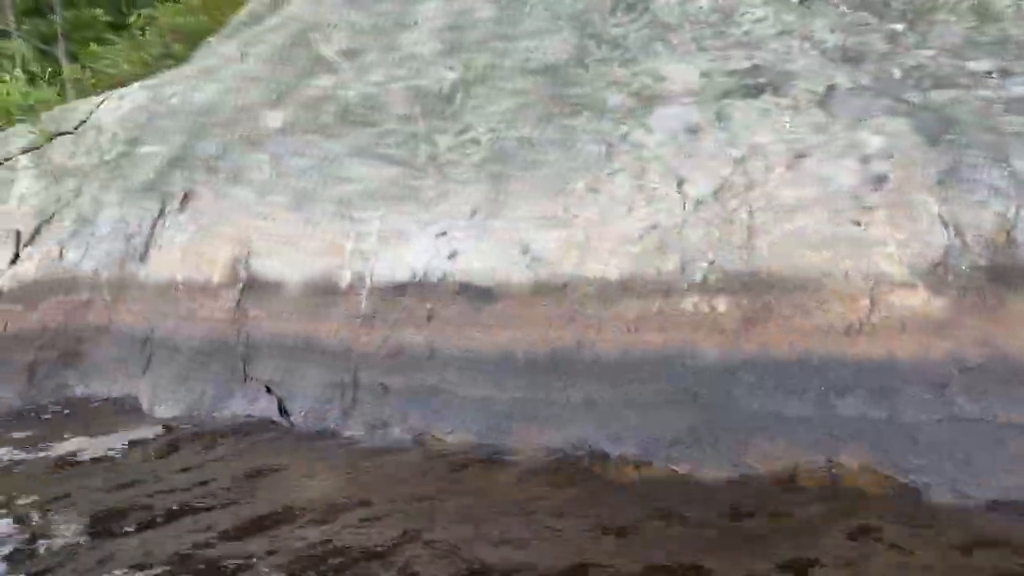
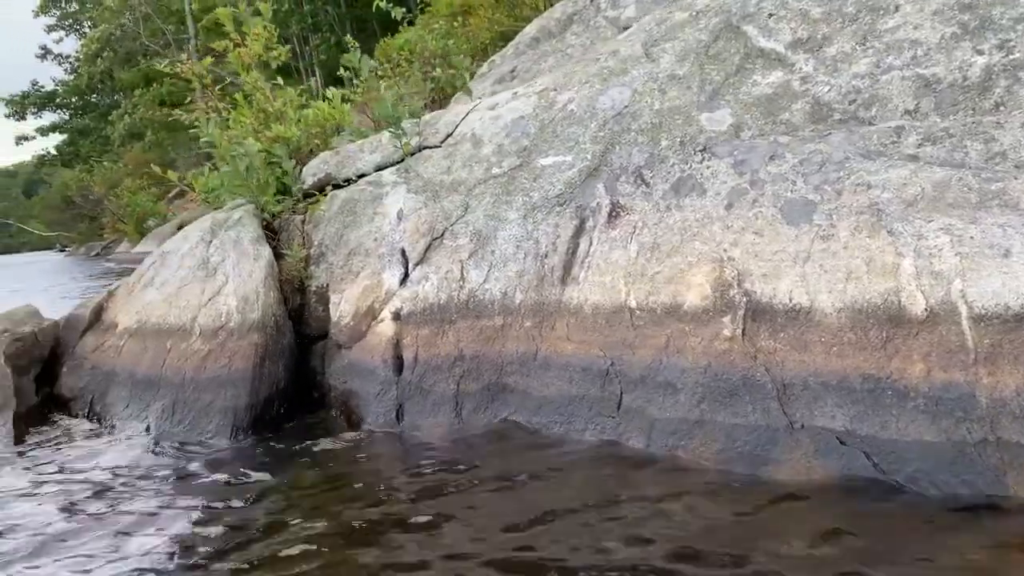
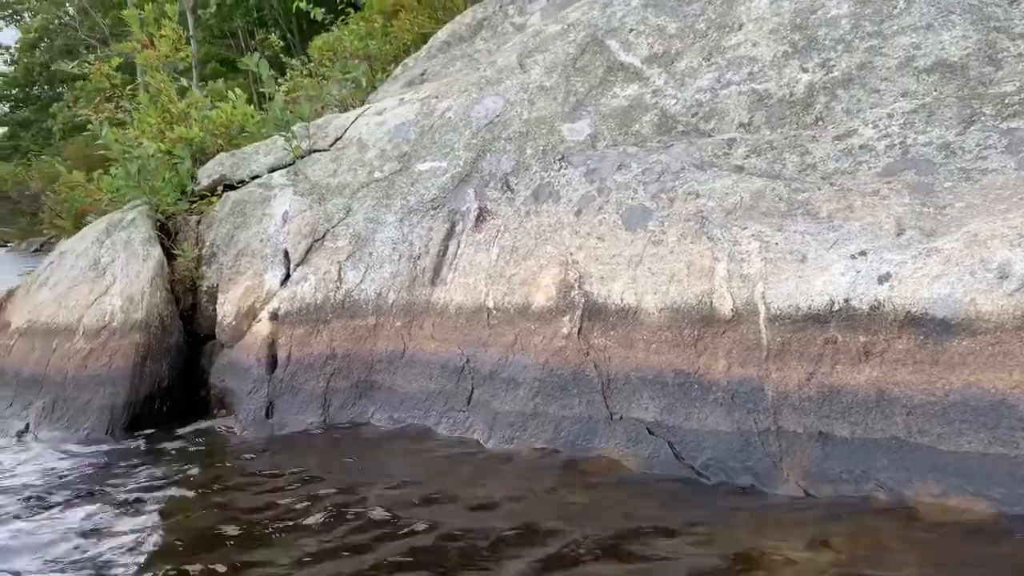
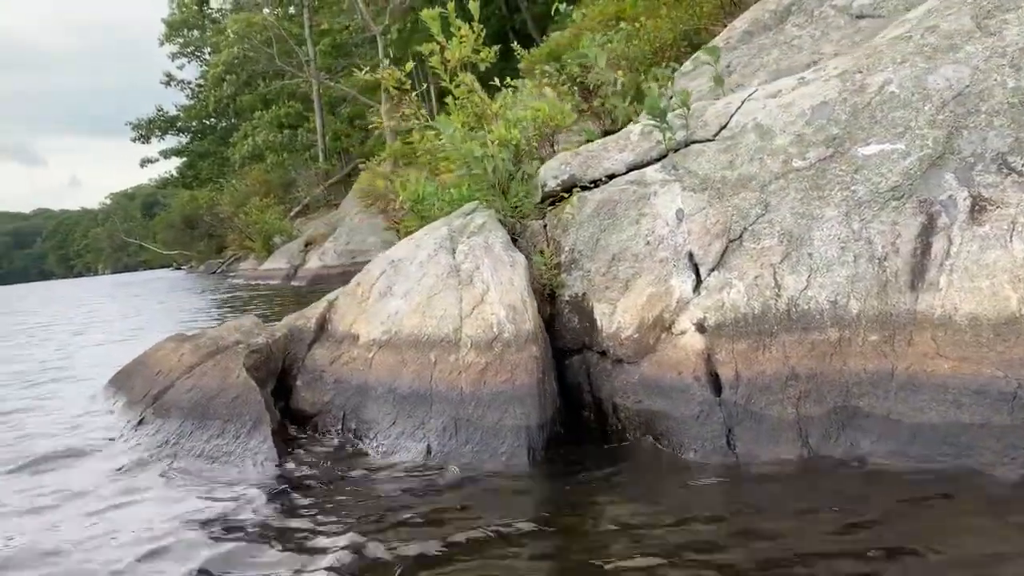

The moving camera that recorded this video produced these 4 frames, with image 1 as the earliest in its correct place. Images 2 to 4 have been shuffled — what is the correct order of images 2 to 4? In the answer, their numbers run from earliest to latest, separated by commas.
3, 2, 4
